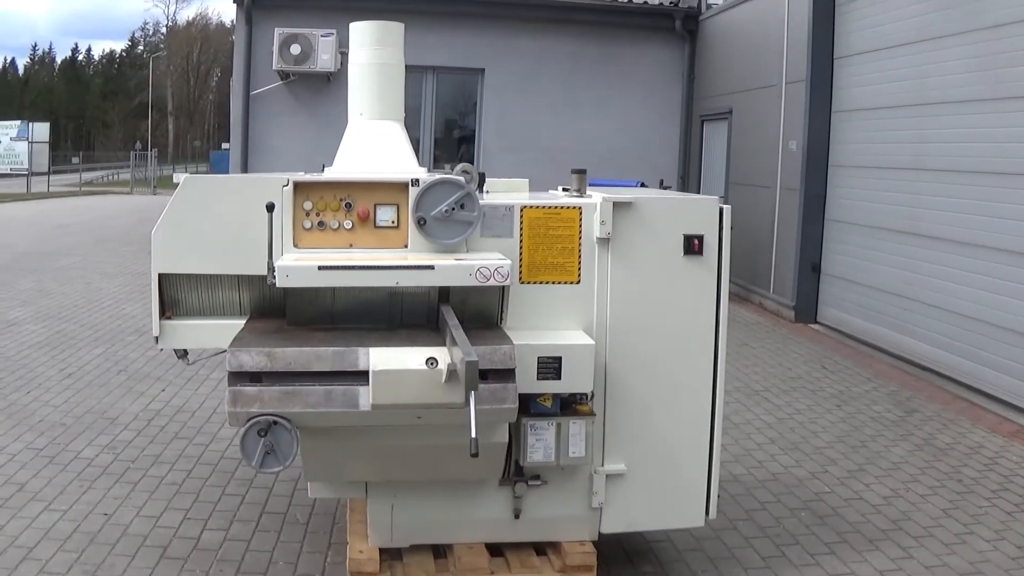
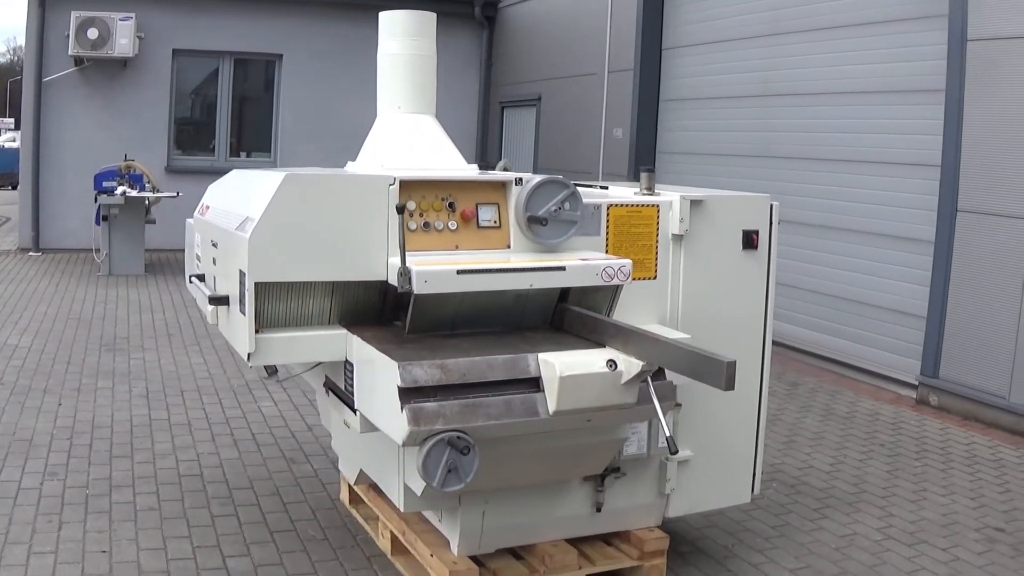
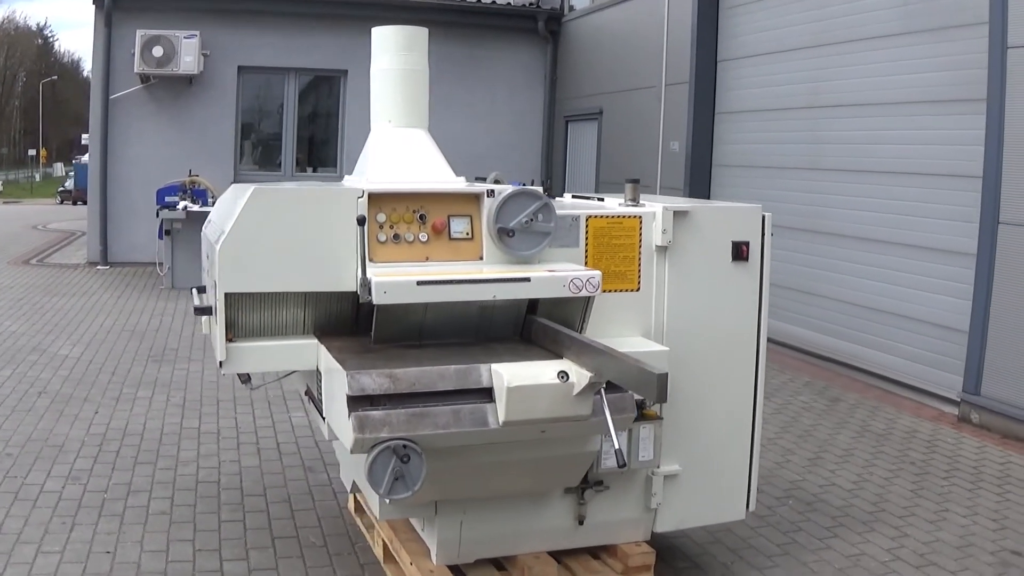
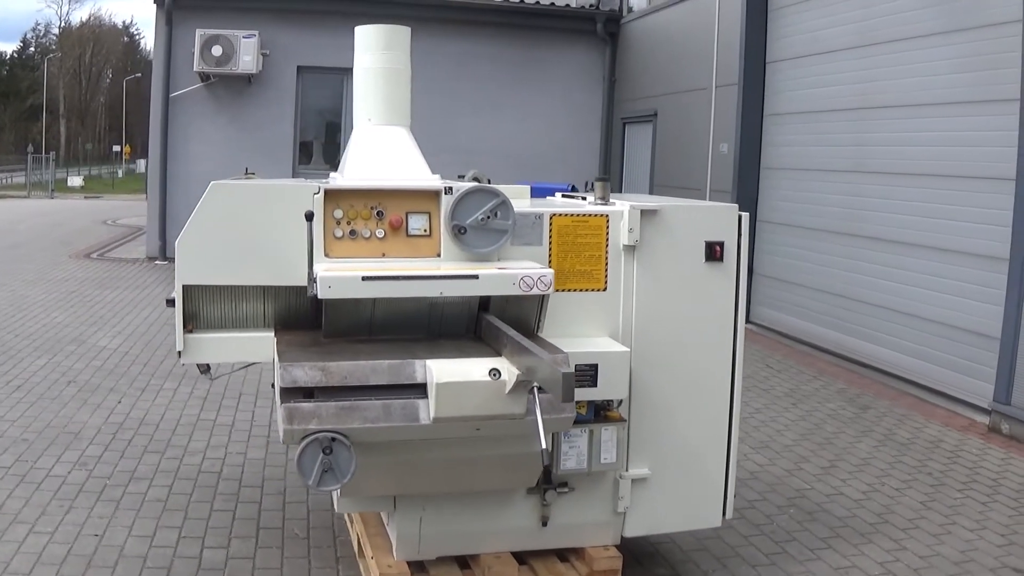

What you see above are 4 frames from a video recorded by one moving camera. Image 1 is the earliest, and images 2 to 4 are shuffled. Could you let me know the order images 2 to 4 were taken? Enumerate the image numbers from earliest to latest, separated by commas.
4, 3, 2
